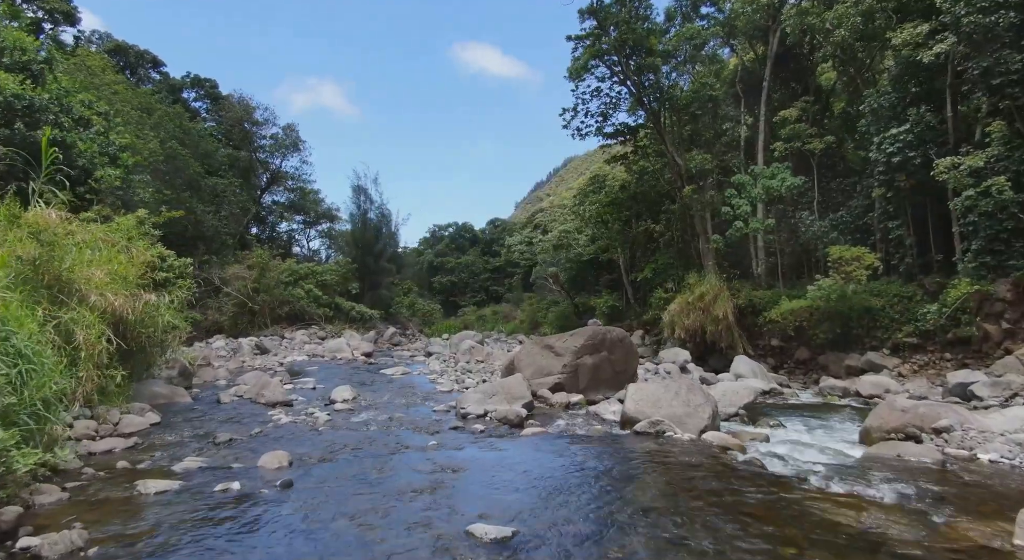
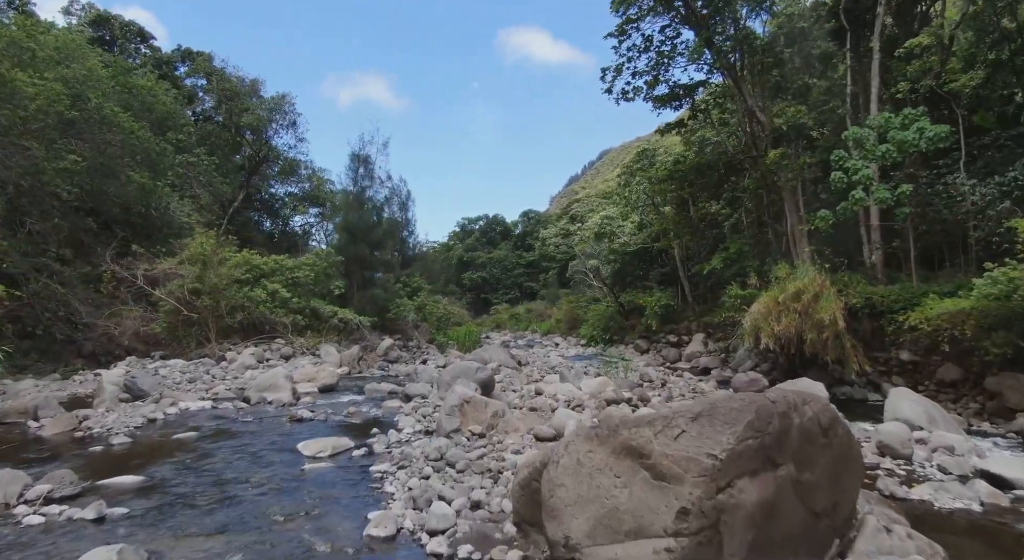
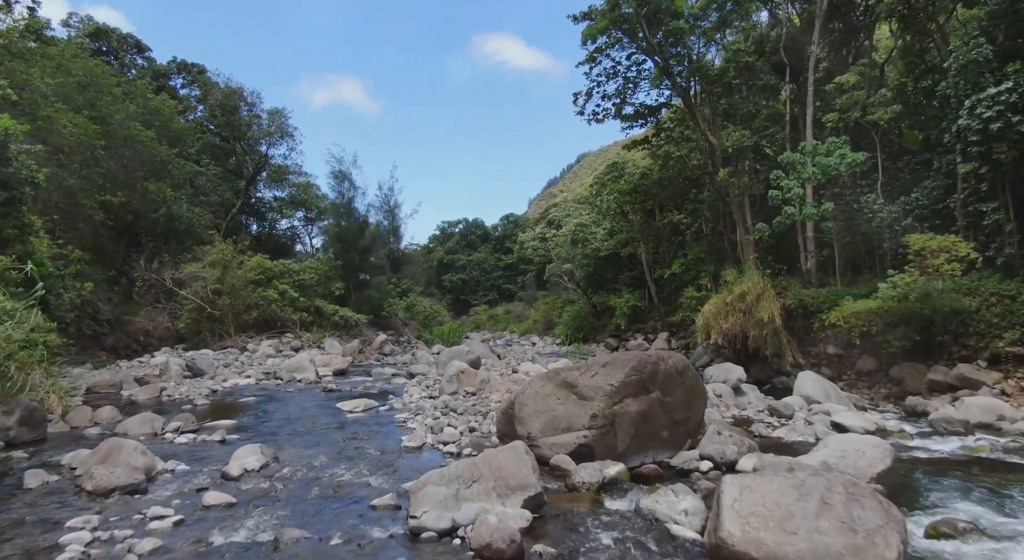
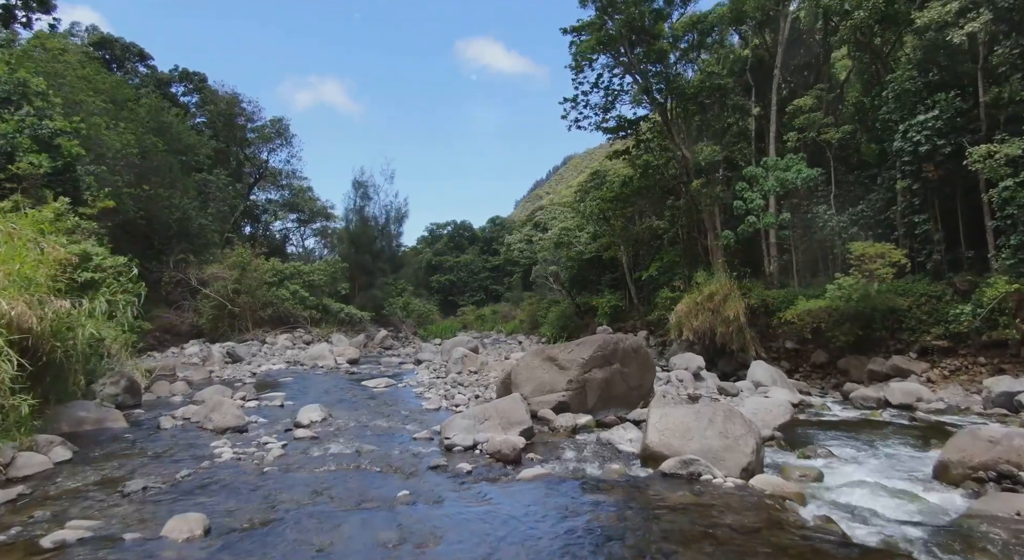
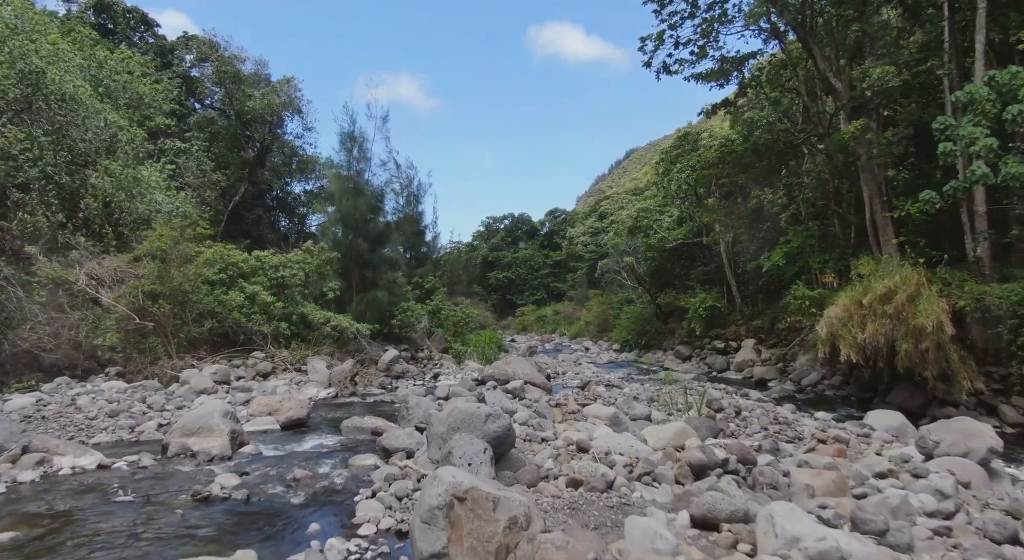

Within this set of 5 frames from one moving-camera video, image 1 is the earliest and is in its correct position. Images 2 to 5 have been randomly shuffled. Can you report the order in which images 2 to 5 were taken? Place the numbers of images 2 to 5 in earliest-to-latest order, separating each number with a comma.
4, 3, 2, 5
